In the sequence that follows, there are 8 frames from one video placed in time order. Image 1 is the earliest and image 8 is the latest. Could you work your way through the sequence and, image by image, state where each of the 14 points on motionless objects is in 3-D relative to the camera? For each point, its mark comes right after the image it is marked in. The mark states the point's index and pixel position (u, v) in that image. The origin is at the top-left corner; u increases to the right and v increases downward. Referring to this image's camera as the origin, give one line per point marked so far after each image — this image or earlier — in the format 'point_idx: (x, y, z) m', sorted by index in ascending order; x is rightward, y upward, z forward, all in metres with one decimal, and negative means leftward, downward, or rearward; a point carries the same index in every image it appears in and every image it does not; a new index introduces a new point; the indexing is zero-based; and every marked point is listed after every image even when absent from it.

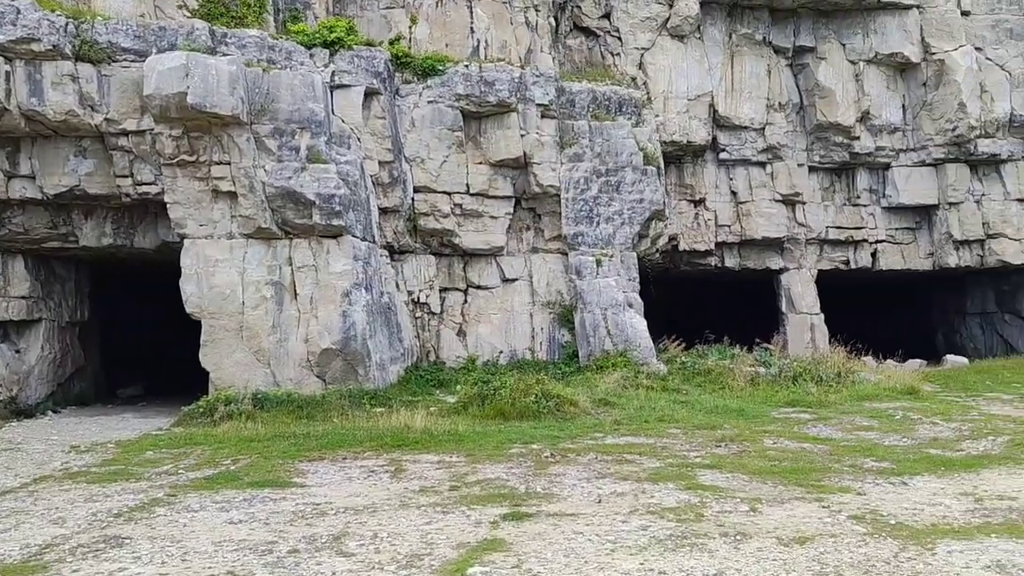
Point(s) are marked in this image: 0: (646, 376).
0: (+2.5, -1.7, +16.7) m
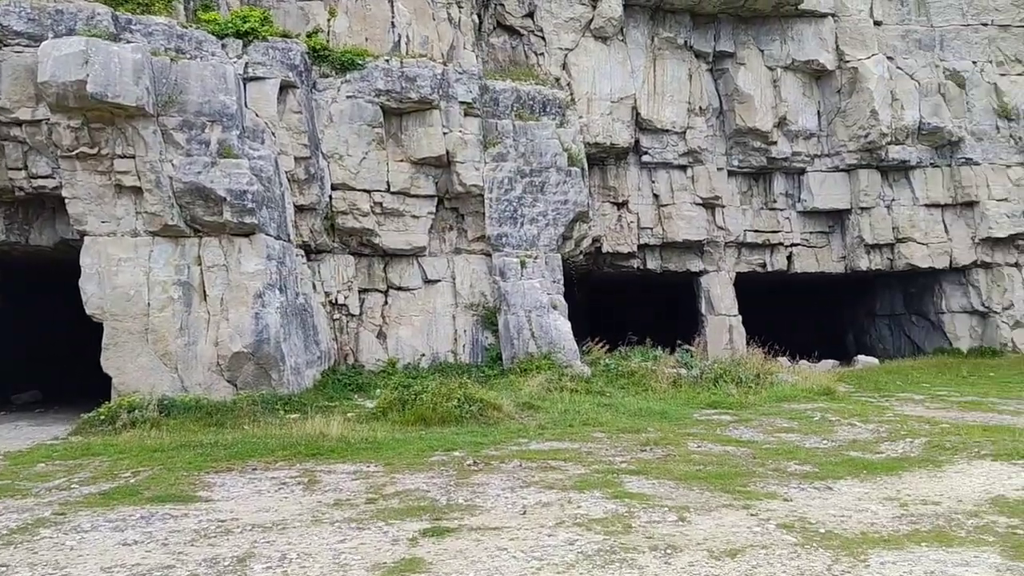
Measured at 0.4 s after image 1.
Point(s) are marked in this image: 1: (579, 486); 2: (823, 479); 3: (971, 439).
0: (+1.1, -1.7, +16.5) m
1: (+0.6, -1.8, +8.1) m
2: (+3.1, -1.9, +8.7) m
3: (+5.3, -1.8, +10.4) m
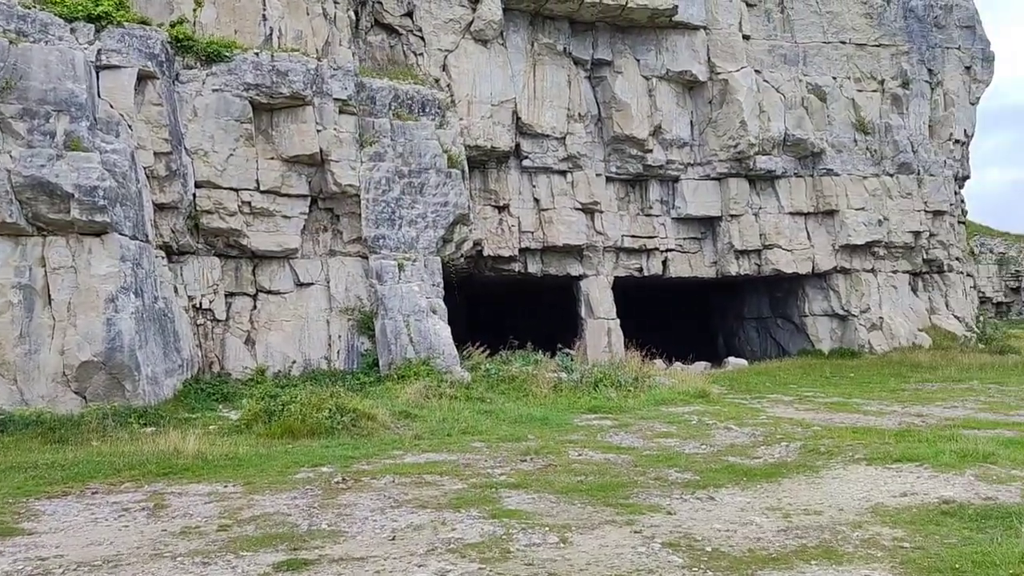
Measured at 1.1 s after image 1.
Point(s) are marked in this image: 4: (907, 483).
0: (-1.2, -1.8, +16.0) m
1: (-0.5, -1.8, +7.6) m
2: (+1.9, -1.9, +8.6) m
3: (+3.9, -1.8, +10.6) m
4: (+3.5, -1.7, +7.8) m
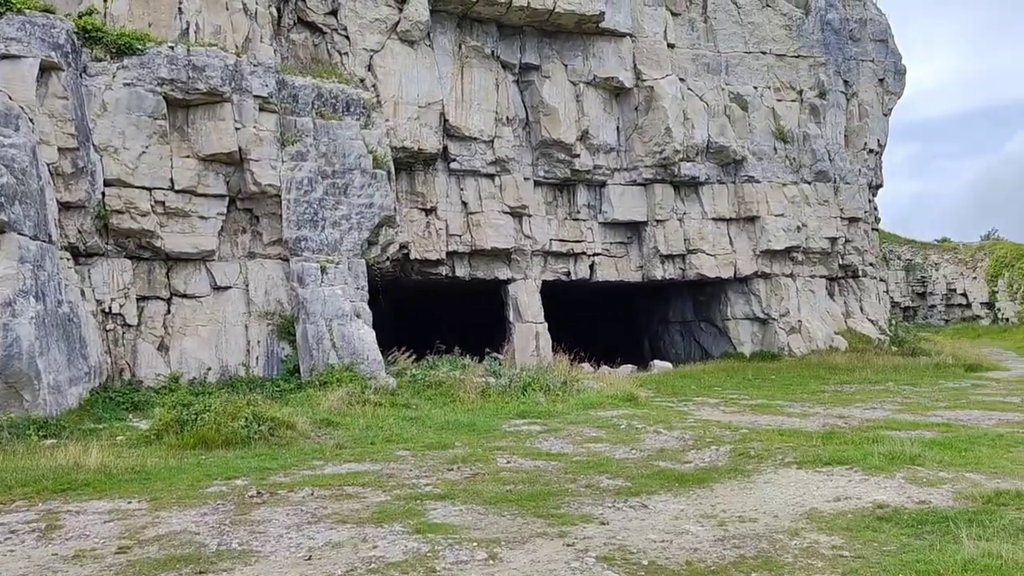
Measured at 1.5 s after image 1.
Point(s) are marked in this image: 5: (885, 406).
0: (-2.4, -1.8, +15.5) m
1: (-1.1, -1.9, +7.2) m
2: (+1.2, -2.0, +8.4) m
3: (+3.0, -1.8, +10.5) m
4: (+2.8, -1.7, +7.7) m
5: (+6.6, -2.1, +15.6) m
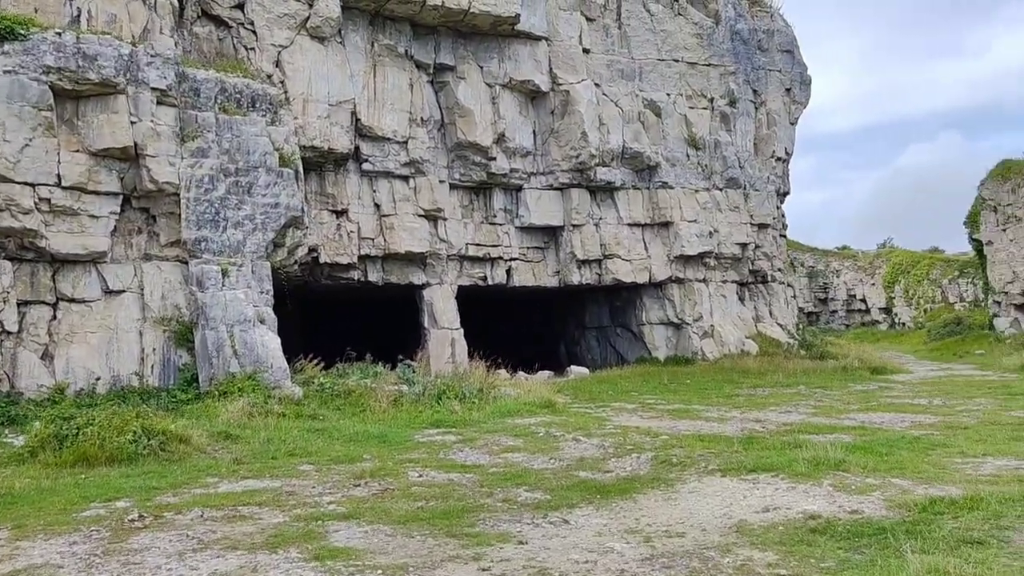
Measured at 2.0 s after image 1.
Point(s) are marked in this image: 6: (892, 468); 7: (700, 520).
0: (-3.9, -1.9, +14.6) m
1: (-1.7, -1.9, +6.5) m
2: (+0.4, -2.0, +7.9) m
3: (+2.0, -1.9, +10.2) m
4: (+2.1, -1.7, +7.4) m
5: (+5.1, -2.1, +15.6) m
6: (+3.6, -1.7, +8.4) m
7: (+1.4, -1.8, +6.9) m
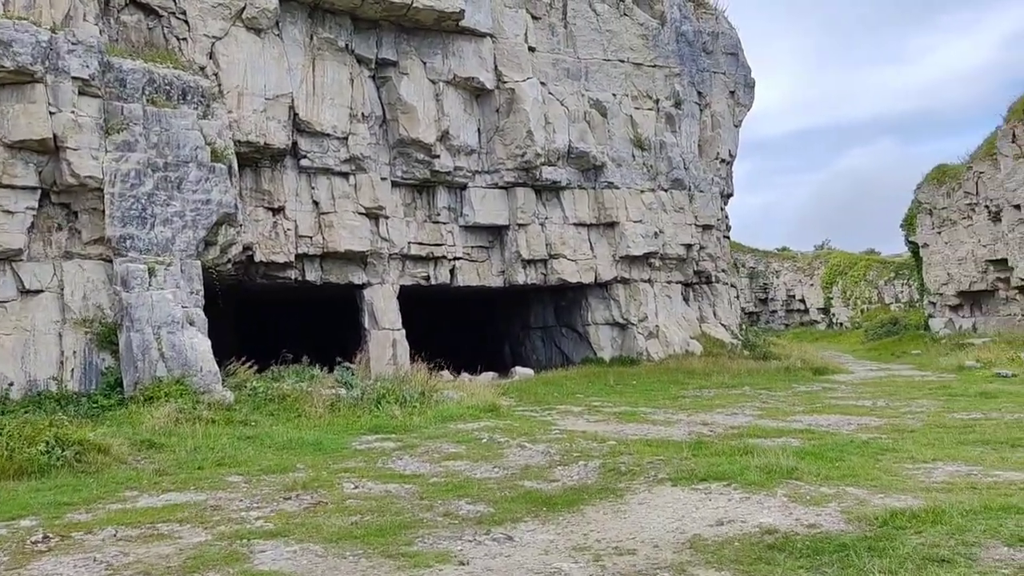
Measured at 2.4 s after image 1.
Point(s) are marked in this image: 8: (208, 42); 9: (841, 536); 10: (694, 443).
0: (-4.8, -1.9, +13.9) m
1: (-2.2, -1.9, +5.9) m
2: (-0.1, -2.0, +7.4) m
3: (+1.4, -1.9, +9.8) m
4: (+1.6, -1.7, +7.1) m
5: (+4.1, -2.1, +15.4) m
6: (+3.1, -1.7, +8.2) m
7: (+1.0, -1.8, +6.5) m
8: (-6.6, +5.4, +19.3) m
9: (+2.1, -1.6, +5.8) m
10: (+2.3, -1.9, +11.0) m
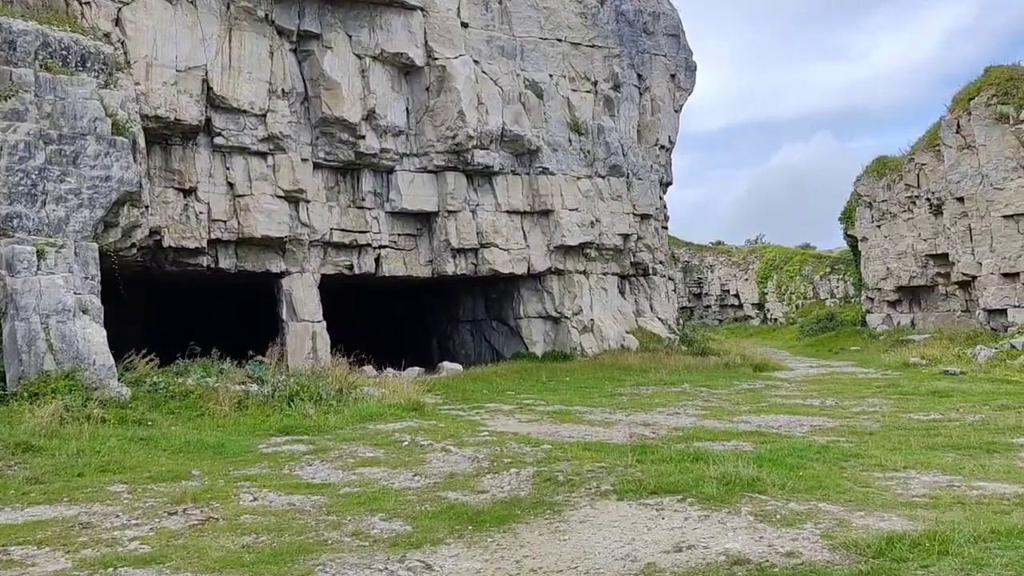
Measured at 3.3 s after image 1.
0: (-5.8, -1.6, +12.4) m
1: (-2.6, -1.7, +4.6) m
2: (-0.7, -1.8, +6.3) m
3: (+0.6, -1.7, +8.8) m
4: (+1.1, -1.6, +6.1) m
5: (+2.9, -2.0, +14.6) m
6: (+2.4, -1.6, +7.3) m
7: (+0.5, -1.7, +5.4) m
8: (-8.0, +5.7, +17.6) m
9: (+1.7, -1.5, +4.8) m
10: (+1.4, -1.8, +10.1) m
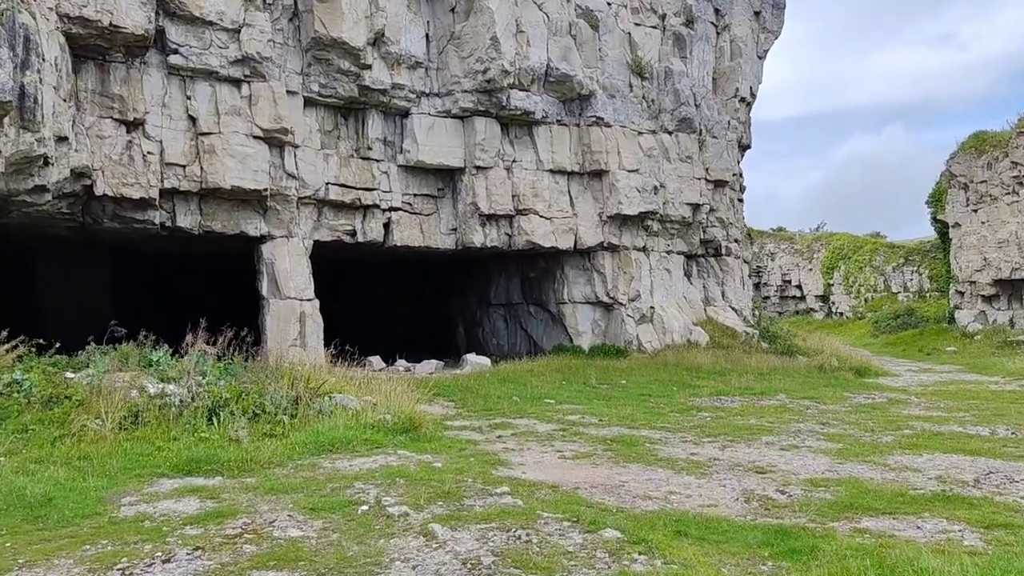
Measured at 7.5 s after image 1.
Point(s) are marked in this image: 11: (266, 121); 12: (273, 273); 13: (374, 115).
0: (-5.5, -1.2, +8.1) m
1: (-2.6, -1.4, +0.2) m
2: (-0.6, -1.6, +1.7) m
3: (+0.8, -1.5, +4.2) m
4: (+1.1, -1.4, +1.5) m
5: (+3.3, -1.7, +9.9) m
6: (+2.5, -1.4, +2.6) m
7: (+0.5, -1.5, +0.8) m
8: (-7.2, +6.3, +13.3) m
9: (+1.7, -1.3, +0.2) m
10: (+1.6, -1.5, +5.4) m
11: (-4.4, +3.0, +16.2) m
12: (-4.4, +0.3, +16.5) m
13: (-2.7, +3.5, +17.9) m
